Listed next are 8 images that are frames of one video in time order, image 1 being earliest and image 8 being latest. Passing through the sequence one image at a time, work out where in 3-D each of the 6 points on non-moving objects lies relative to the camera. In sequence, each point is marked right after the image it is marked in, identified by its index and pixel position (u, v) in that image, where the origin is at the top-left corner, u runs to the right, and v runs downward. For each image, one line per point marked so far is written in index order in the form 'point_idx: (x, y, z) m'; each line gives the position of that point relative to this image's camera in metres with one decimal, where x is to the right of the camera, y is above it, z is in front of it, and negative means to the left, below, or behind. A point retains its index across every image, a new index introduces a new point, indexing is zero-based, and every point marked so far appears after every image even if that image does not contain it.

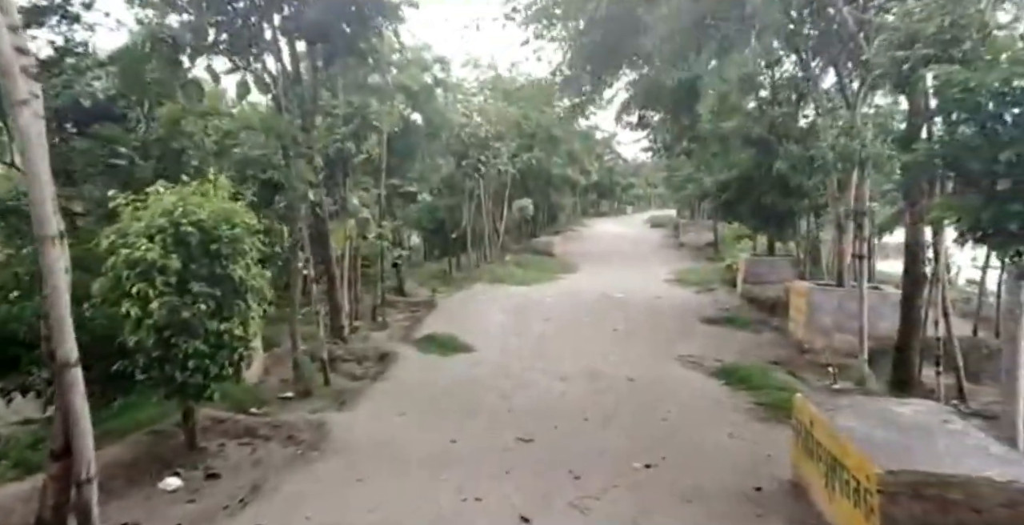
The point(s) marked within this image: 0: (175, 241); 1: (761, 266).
0: (-2.0, +0.1, +4.0) m
1: (+4.4, -0.1, +11.9) m
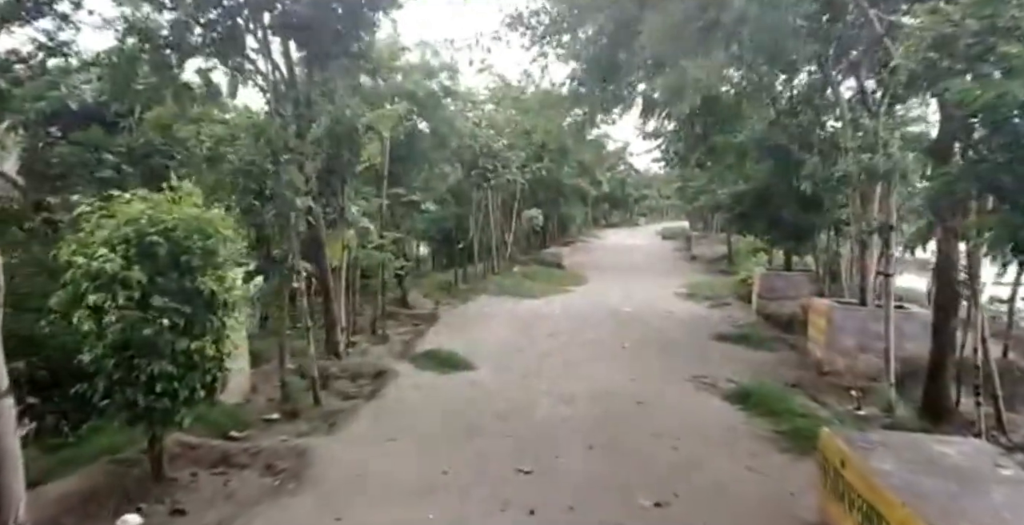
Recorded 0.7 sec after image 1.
0: (-2.0, 0.0, +3.7) m
1: (+4.5, -0.3, +11.5) m
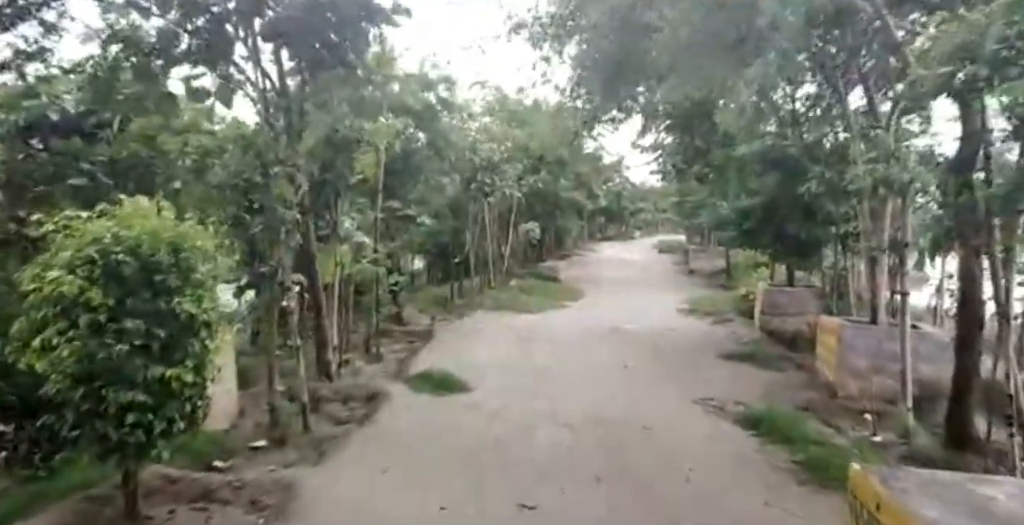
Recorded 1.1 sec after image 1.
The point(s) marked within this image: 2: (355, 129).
0: (-2.0, -0.1, +3.4) m
1: (+4.5, -0.6, +11.2) m
2: (-1.7, +1.5, +7.4) m
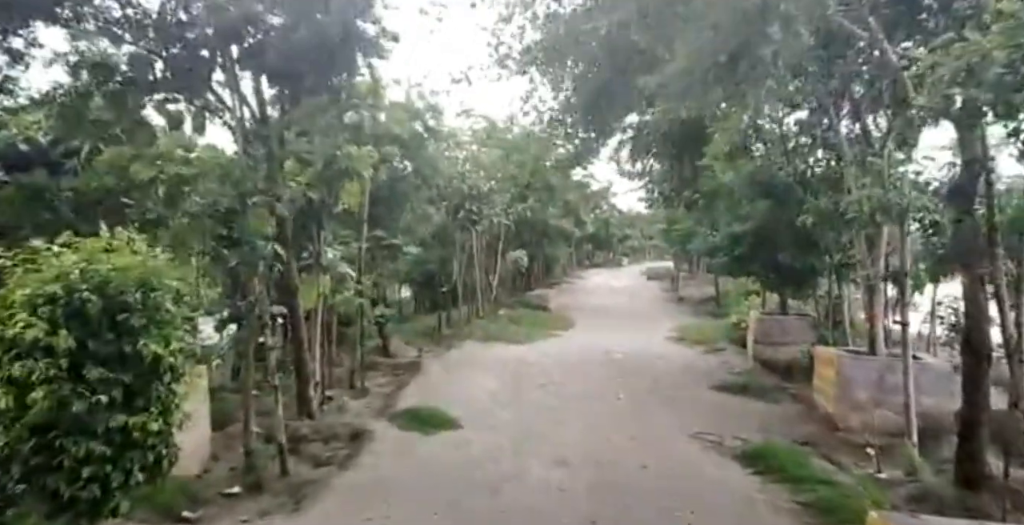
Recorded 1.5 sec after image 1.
0: (-2.0, -0.2, +3.1) m
1: (+4.3, -1.0, +11.1) m
2: (-1.8, +1.1, +7.2) m
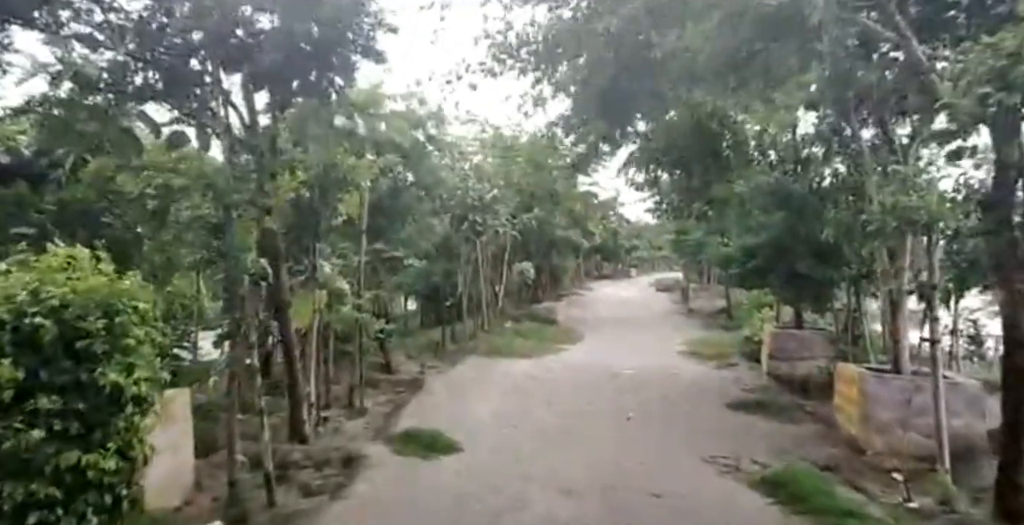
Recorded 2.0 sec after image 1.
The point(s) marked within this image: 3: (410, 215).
0: (-2.1, -0.3, +2.8) m
1: (+4.4, -1.2, +10.7) m
2: (-1.8, +1.0, +6.9) m
3: (-1.6, +0.7, +10.6) m
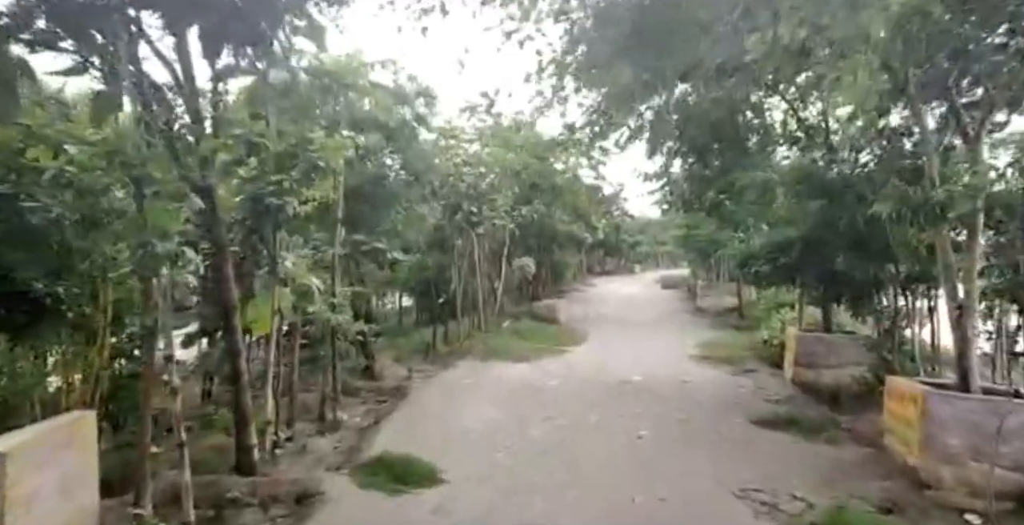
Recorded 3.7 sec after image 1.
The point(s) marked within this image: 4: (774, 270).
0: (-2.1, -0.3, +1.7) m
1: (+4.3, -1.2, +9.6) m
2: (-1.9, +1.0, +5.8) m
3: (-1.6, +0.8, +9.5) m
4: (+3.4, -0.1, +9.0) m
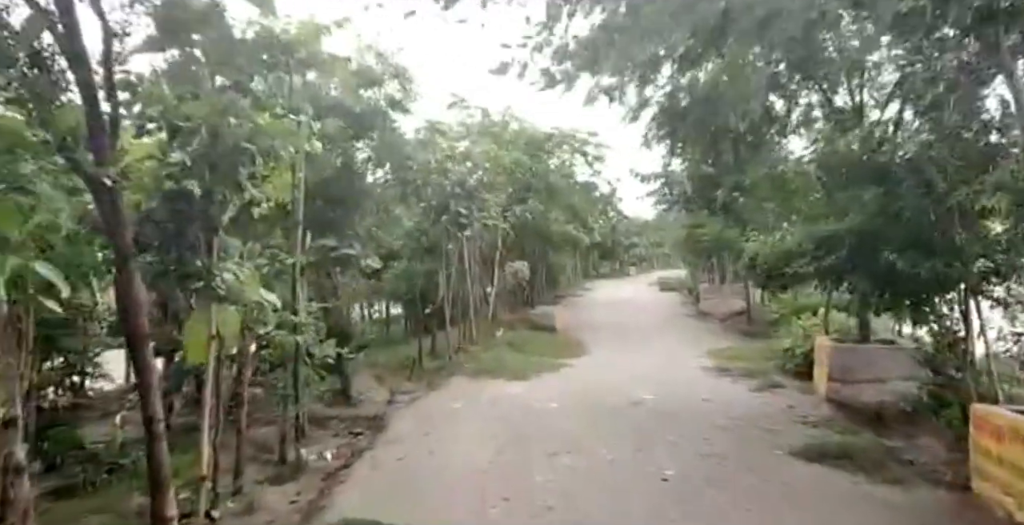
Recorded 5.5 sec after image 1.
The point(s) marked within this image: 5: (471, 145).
0: (-2.1, -0.4, +0.5) m
1: (+4.3, -1.2, +8.4) m
2: (-1.9, +0.9, +4.6) m
3: (-1.7, +0.7, +8.3) m
4: (+3.4, -0.1, +7.8) m
5: (-0.8, +2.3, +13.3) m
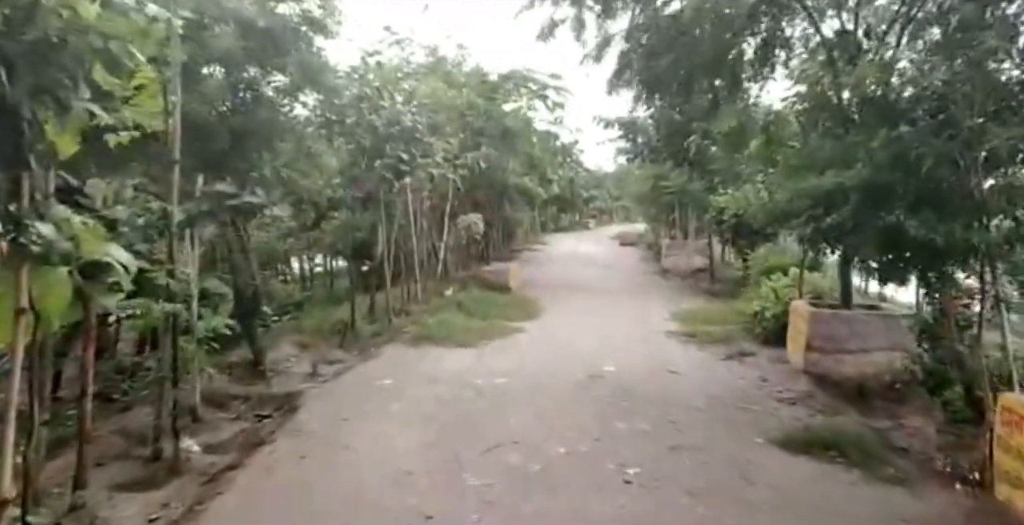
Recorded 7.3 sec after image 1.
0: (-2.3, -0.4, -0.8) m
1: (+3.6, -0.7, +7.5) m
2: (-2.3, +1.2, +3.2) m
3: (-2.3, +1.2, +6.9) m
4: (+2.8, +0.3, +6.8) m
5: (-1.7, +3.2, +11.8) m
